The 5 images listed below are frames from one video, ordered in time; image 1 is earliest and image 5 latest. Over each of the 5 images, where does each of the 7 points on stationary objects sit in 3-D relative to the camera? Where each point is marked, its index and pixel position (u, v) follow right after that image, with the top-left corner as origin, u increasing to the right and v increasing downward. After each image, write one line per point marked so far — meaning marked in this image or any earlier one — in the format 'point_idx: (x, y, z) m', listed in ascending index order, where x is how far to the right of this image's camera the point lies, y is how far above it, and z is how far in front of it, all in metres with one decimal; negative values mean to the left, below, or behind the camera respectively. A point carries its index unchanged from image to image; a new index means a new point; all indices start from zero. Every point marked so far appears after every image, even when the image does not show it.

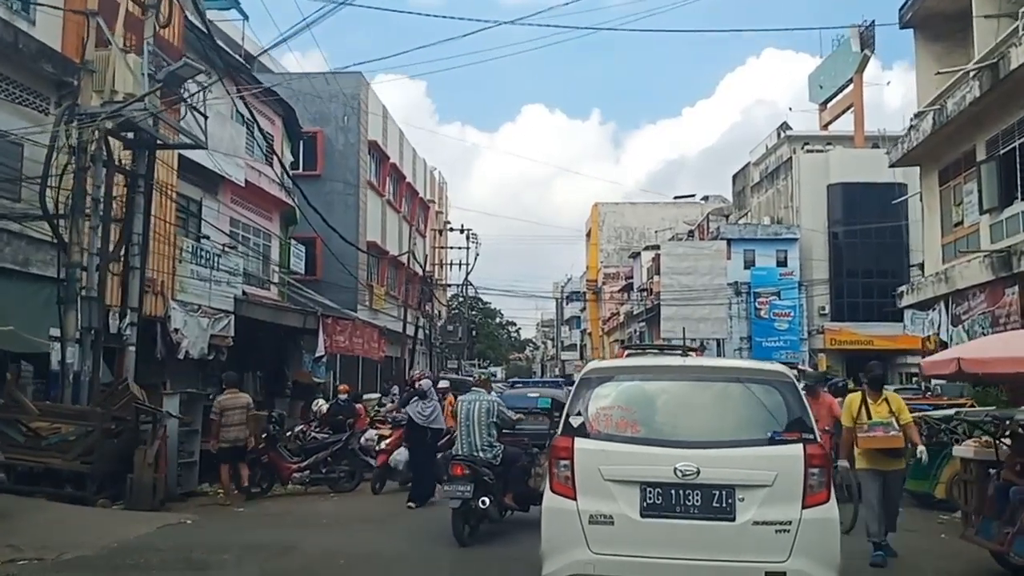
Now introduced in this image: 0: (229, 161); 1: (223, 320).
0: (-5.2, +2.3, +18.7) m
1: (-4.9, -0.5, +17.2) m
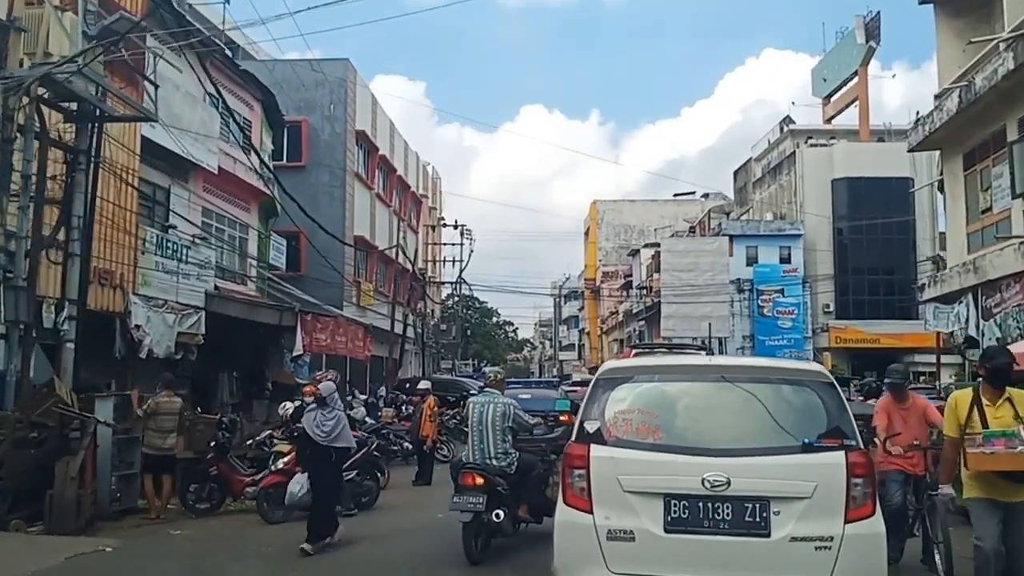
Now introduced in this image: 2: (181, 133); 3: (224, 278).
0: (-5.4, +2.4, +17.6) m
1: (-5.0, -0.4, +16.0) m
2: (-5.6, +2.6, +17.2) m
3: (-5.4, +0.2, +19.2) m
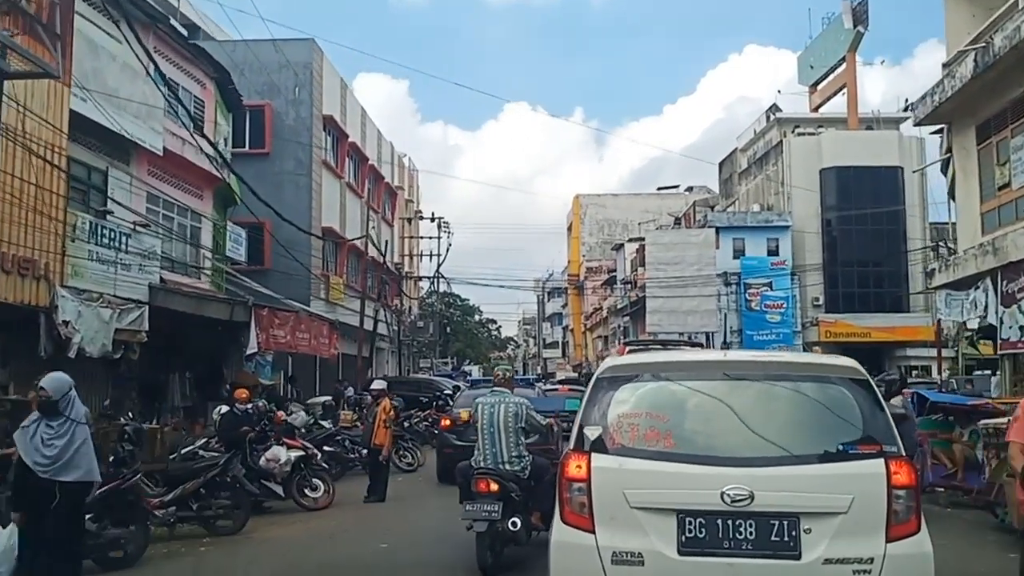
0: (-5.8, +2.5, +16.2) m
1: (-5.4, -0.3, +14.6) m
2: (-6.0, +2.7, +15.8) m
3: (-5.8, +0.3, +17.8) m
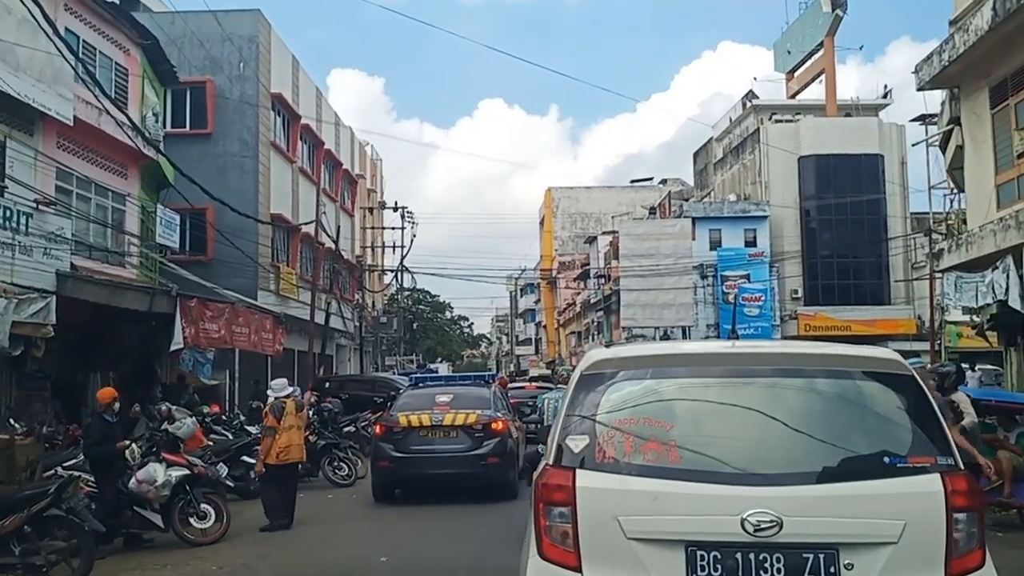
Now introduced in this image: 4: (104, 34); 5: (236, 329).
0: (-6.4, +2.7, +14.4) m
1: (-5.9, -0.2, +12.8) m
2: (-6.6, +2.8, +14.0) m
3: (-6.4, +0.5, +16.0) m
4: (-6.5, +4.1, +16.8) m
5: (-4.8, -0.7, +18.4) m
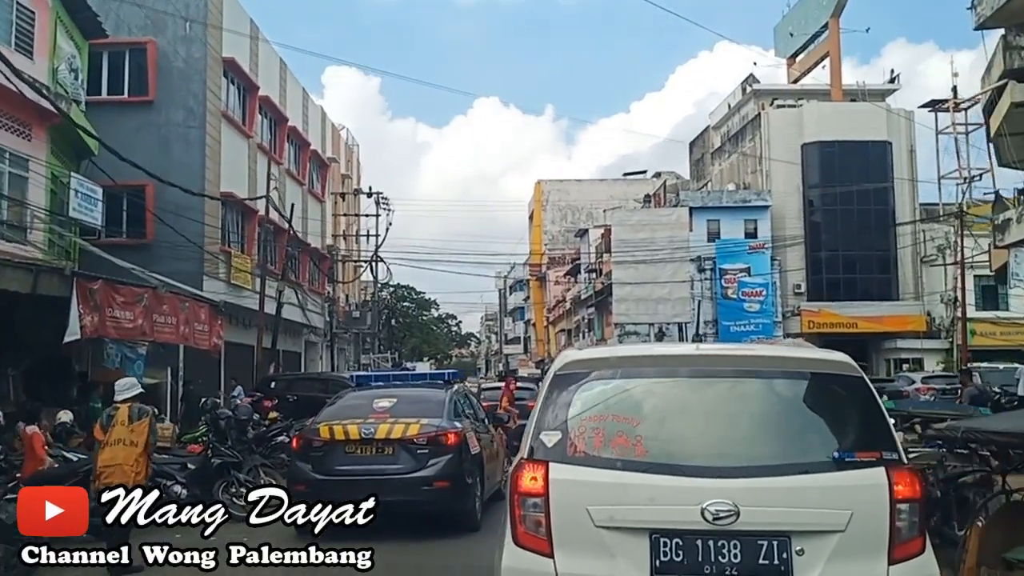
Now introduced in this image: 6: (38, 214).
0: (-6.7, +2.9, +12.0) m
1: (-6.2, 0.0, +10.4) m
2: (-6.9, +3.1, +11.6) m
3: (-6.8, +0.7, +13.6) m
4: (-6.8, +4.3, +14.4) m
5: (-5.2, -0.5, +15.9) m
6: (-6.9, +1.0, +16.0) m
